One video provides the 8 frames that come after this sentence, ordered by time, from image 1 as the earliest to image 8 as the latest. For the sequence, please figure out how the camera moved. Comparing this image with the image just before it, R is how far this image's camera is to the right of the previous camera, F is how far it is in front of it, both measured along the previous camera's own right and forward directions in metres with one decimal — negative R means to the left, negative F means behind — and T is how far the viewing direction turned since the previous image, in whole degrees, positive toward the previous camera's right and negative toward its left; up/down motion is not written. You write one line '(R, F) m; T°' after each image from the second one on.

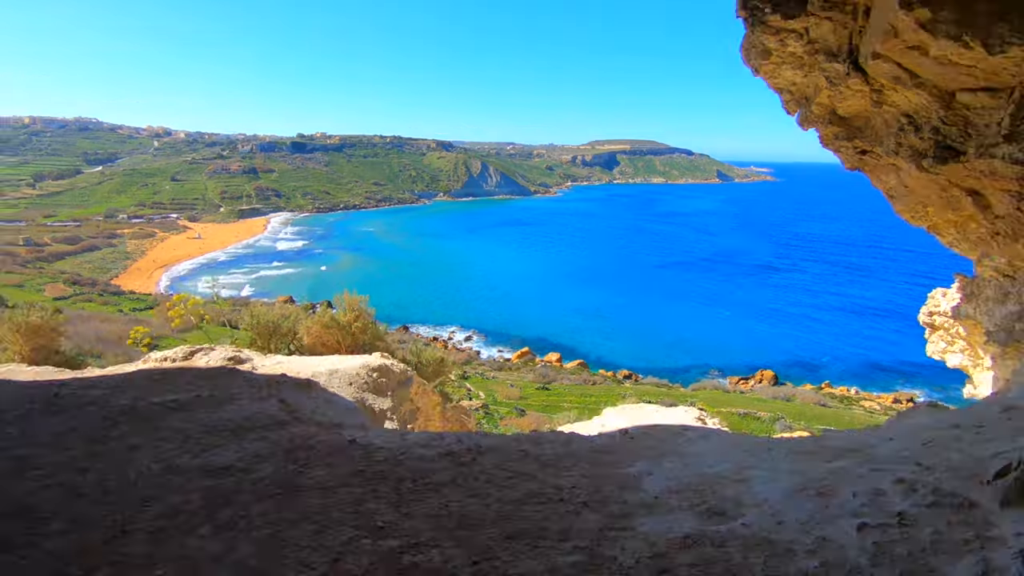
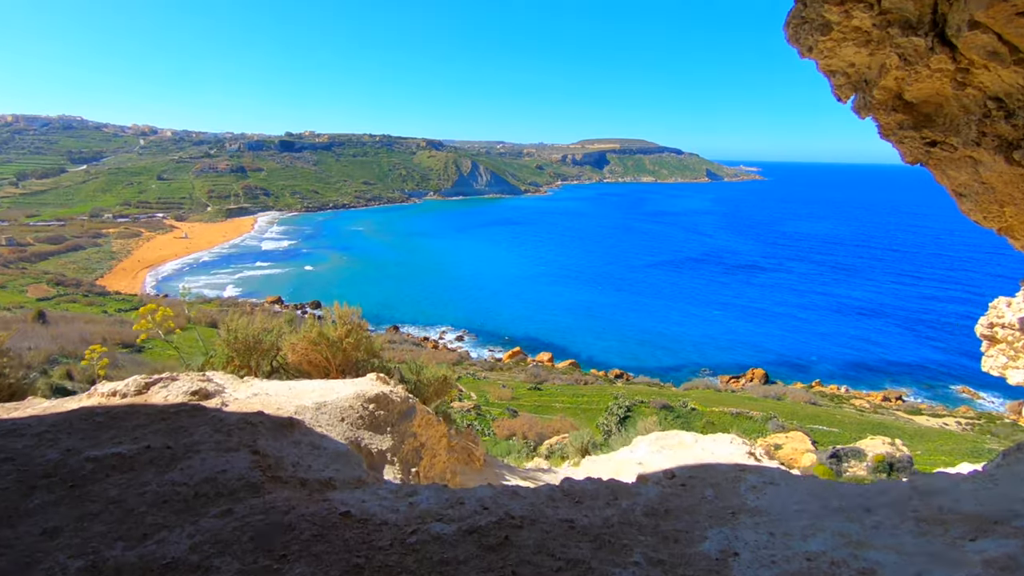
(-0.1, +0.2) m; +1°
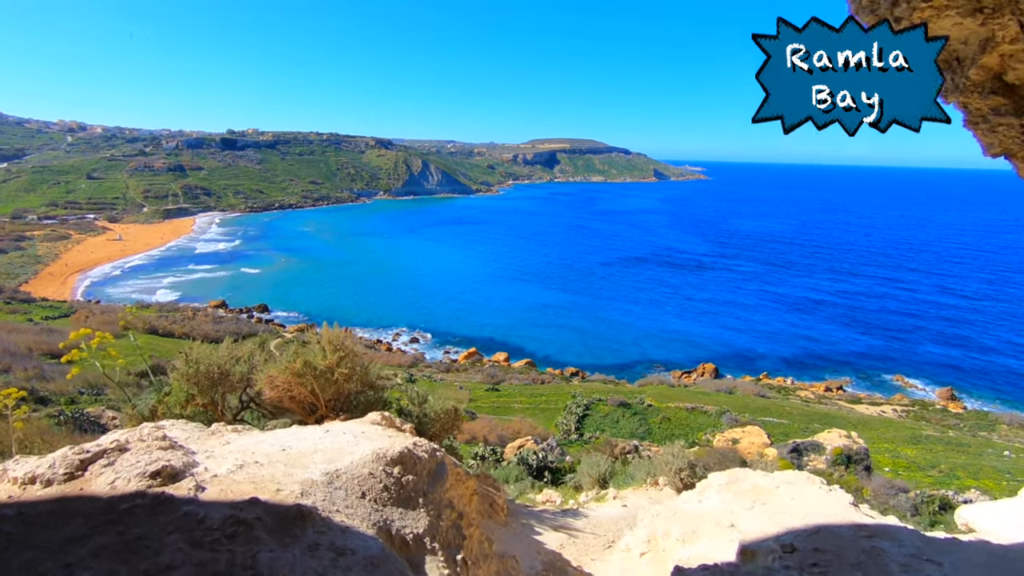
(-0.2, +0.2) m; +5°
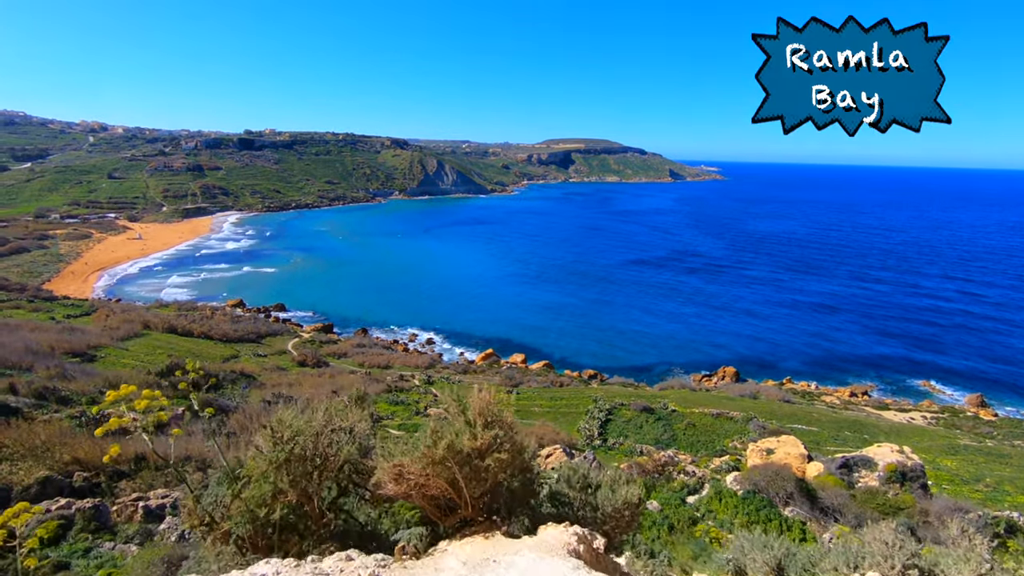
(-0.4, +0.3) m; -2°
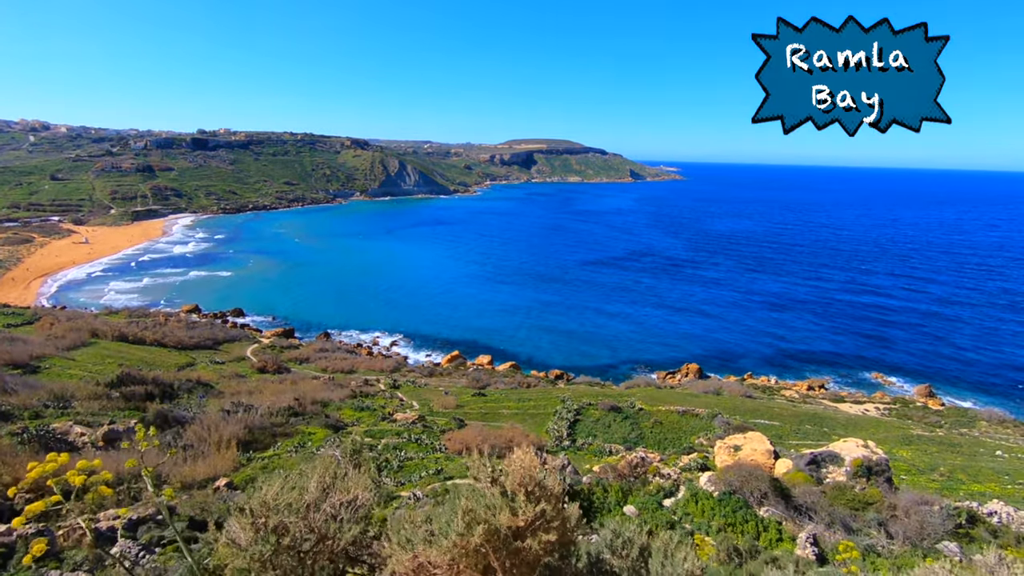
(0.0, +0.3) m; +4°
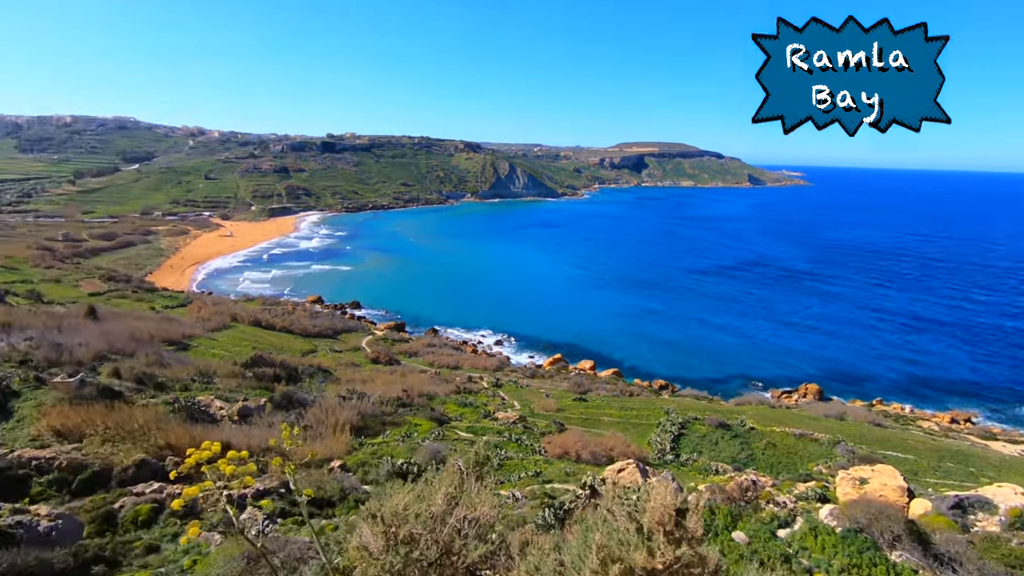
(-0.3, -0.5) m; -11°
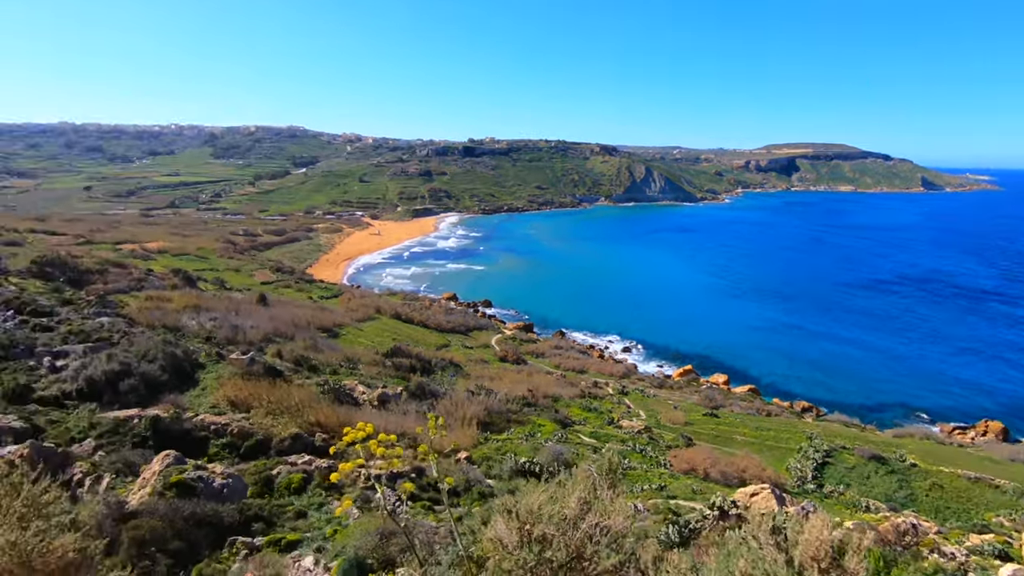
(-2.5, 0.0) m; -11°
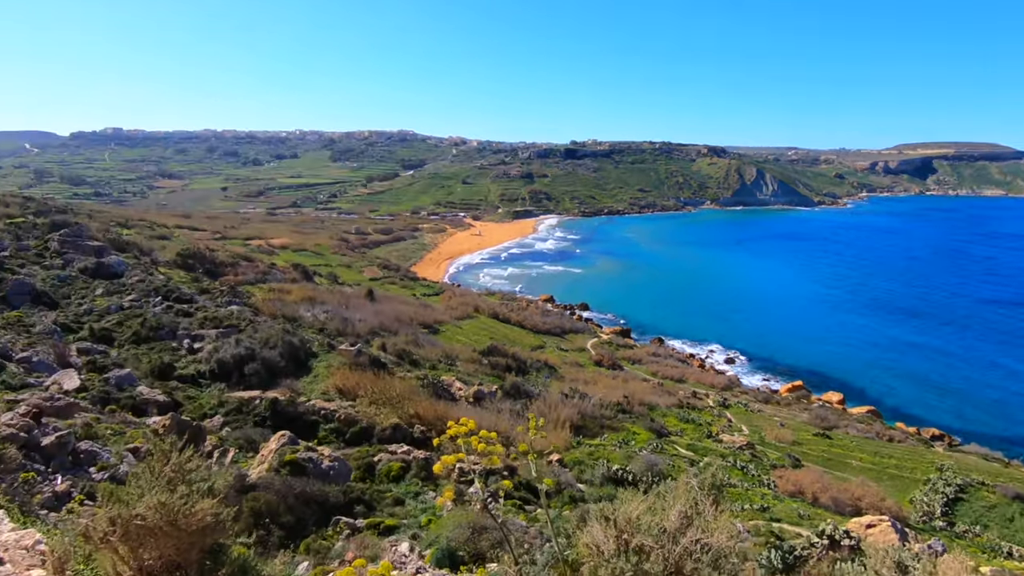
(-1.9, -0.2) m; -8°
